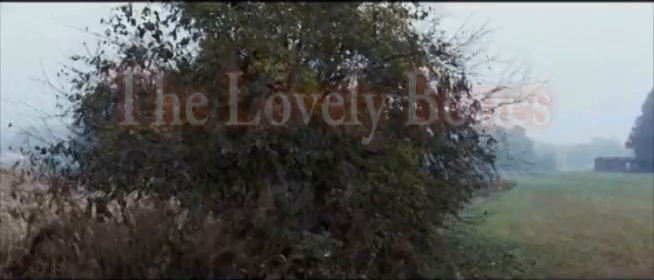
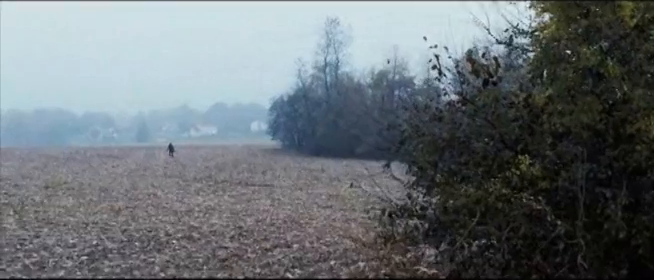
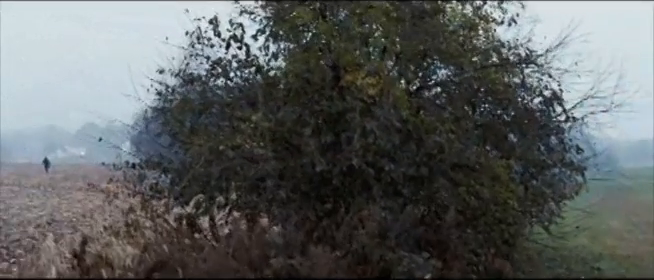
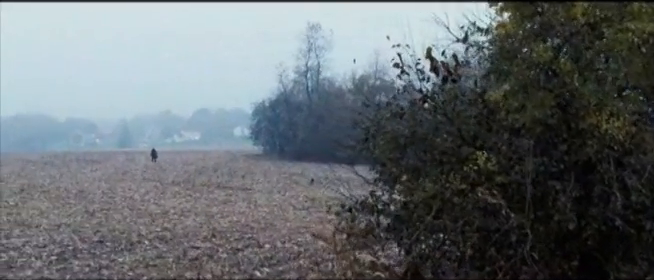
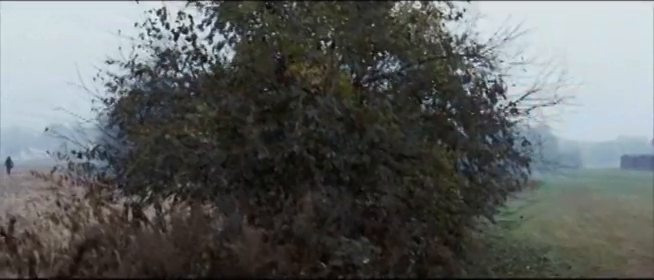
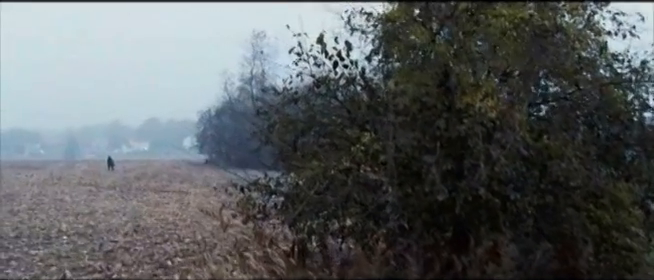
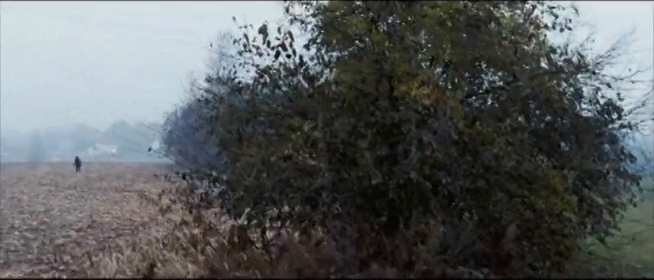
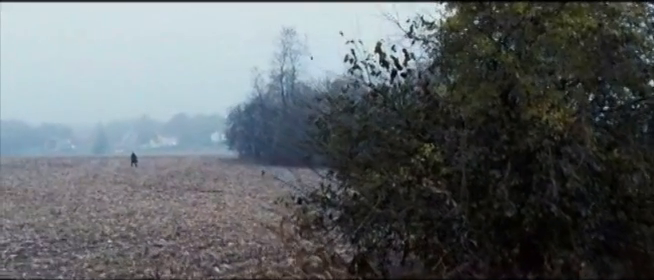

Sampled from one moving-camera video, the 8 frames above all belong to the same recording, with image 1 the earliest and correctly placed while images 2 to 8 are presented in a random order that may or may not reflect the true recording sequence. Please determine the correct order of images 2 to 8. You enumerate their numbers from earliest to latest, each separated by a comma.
5, 3, 7, 6, 8, 4, 2
